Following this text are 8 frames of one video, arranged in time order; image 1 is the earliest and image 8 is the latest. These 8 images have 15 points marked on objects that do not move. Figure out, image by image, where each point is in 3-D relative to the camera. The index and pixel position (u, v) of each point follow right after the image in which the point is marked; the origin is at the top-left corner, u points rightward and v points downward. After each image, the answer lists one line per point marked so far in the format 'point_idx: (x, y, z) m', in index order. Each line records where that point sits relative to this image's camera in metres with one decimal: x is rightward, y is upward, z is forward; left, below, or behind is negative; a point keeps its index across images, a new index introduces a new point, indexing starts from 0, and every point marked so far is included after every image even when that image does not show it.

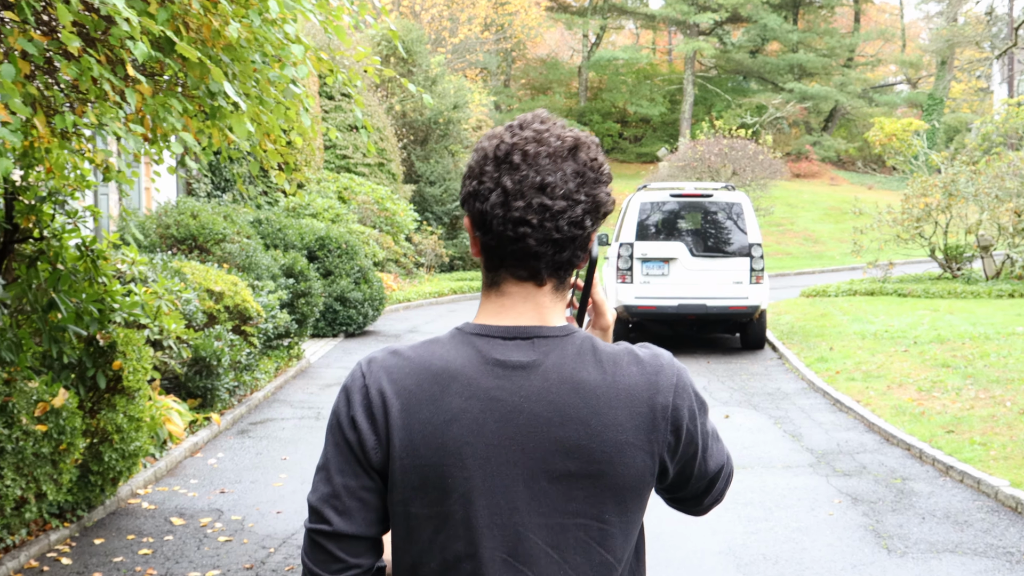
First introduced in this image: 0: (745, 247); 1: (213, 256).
0: (+1.7, +0.3, +11.7) m
1: (-2.0, +0.2, +10.6) m
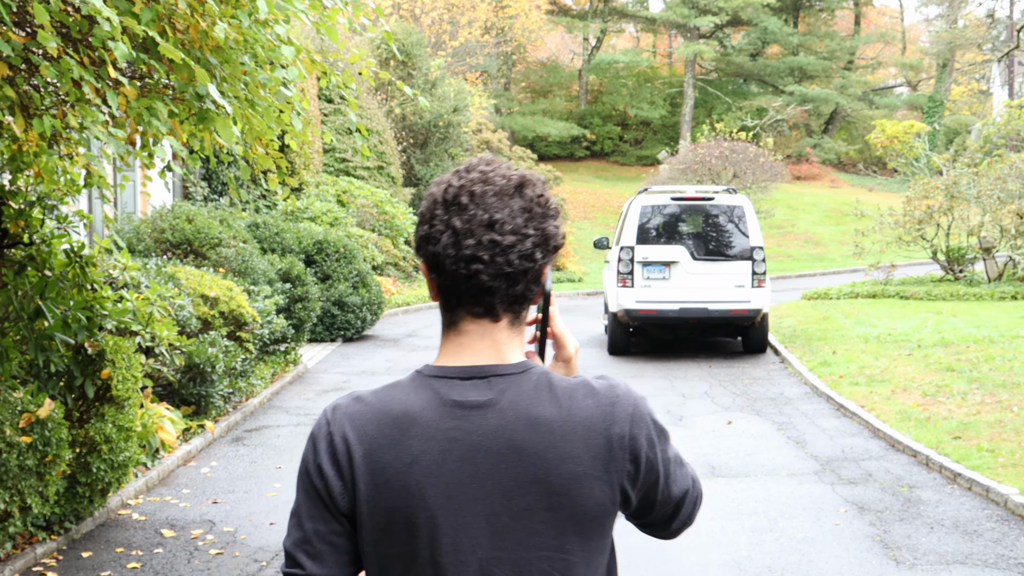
0: (+1.7, +0.3, +11.6) m
1: (-2.0, +0.2, +10.4) m
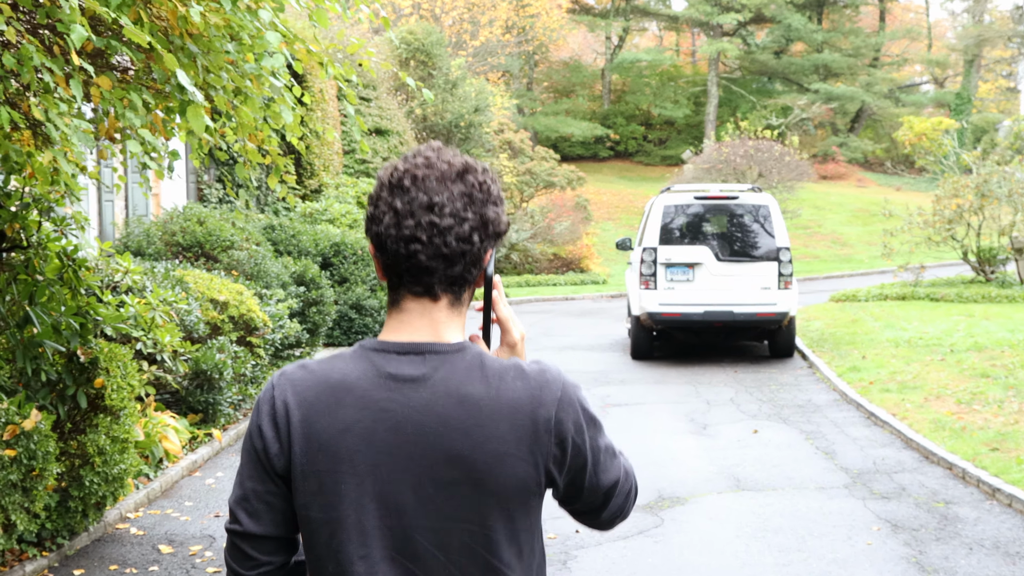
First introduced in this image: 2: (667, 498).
0: (+1.9, +0.3, +11.3) m
1: (-1.9, +0.2, +10.2) m
2: (+0.6, -0.8, +6.1) m
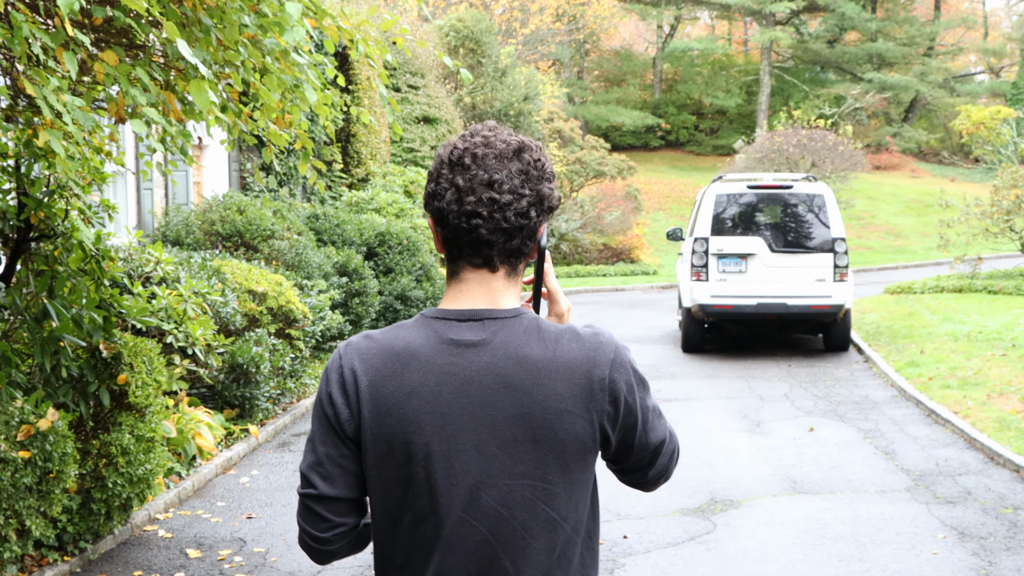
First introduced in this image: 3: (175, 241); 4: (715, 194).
0: (+2.2, +0.3, +10.9) m
1: (-1.6, +0.2, +10.0) m
2: (+0.8, -0.8, +5.8) m
3: (-2.2, +0.3, +10.2) m
4: (+1.5, +0.7, +11.1) m
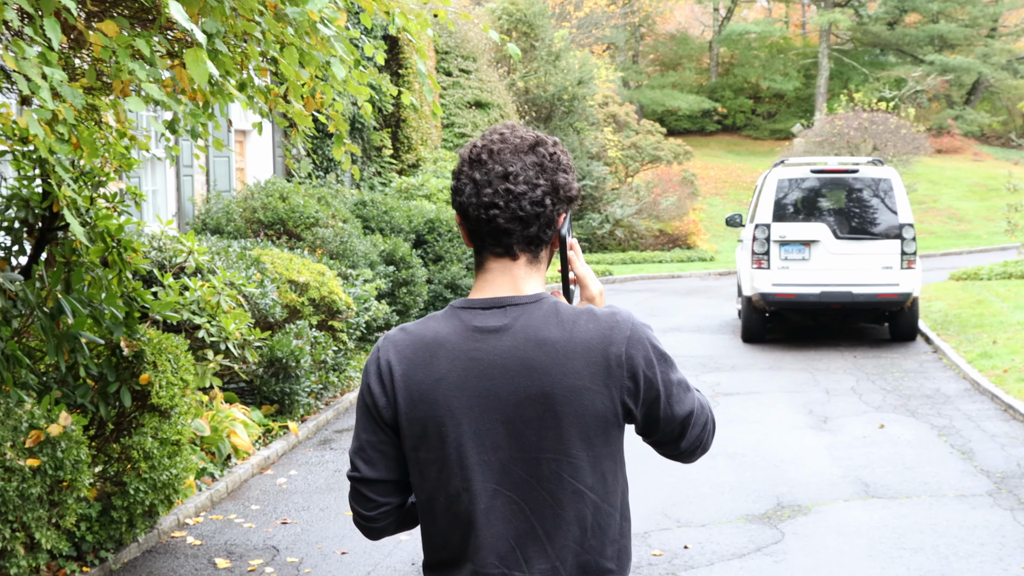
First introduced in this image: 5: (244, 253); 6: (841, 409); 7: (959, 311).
0: (+2.6, +0.4, +10.4) m
1: (-1.3, +0.3, +9.6) m
2: (+0.9, -0.8, +5.4) m
3: (-1.9, +0.4, +9.9) m
4: (+1.8, +0.8, +10.7) m
5: (-1.4, +0.2, +7.9) m
6: (+1.6, -0.6, +7.8) m
7: (+3.6, -0.2, +12.5) m
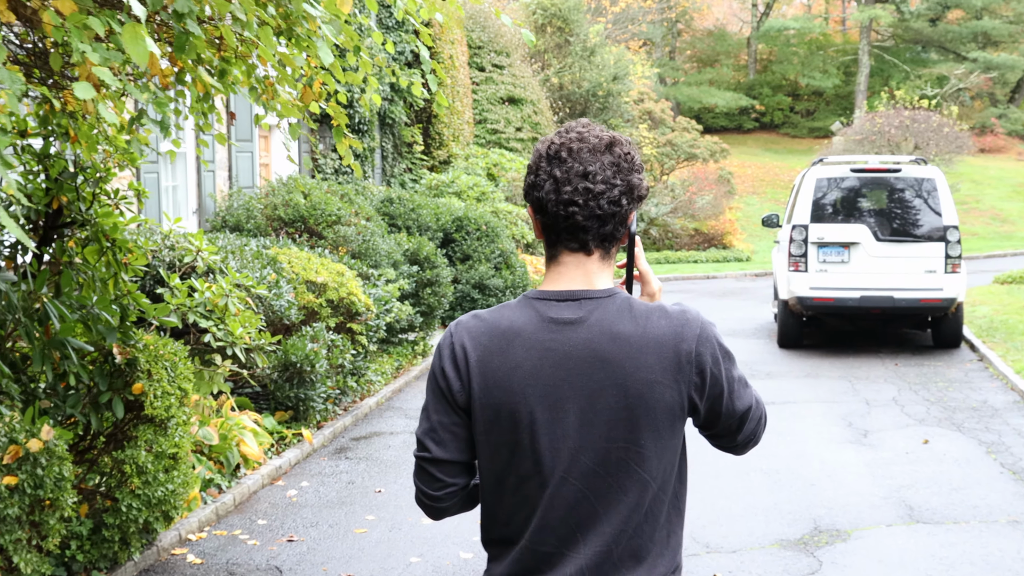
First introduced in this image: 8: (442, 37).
0: (+2.8, +0.4, +10.0) m
1: (-1.1, +0.3, +9.3) m
2: (+1.0, -0.8, +5.0) m
3: (-1.7, +0.4, +9.6) m
4: (+2.0, +0.7, +10.3) m
5: (-1.2, +0.2, +7.6) m
6: (+1.8, -0.6, +7.4) m
7: (+3.8, -0.2, +12.1) m
8: (-0.9, +3.1, +19.3) m
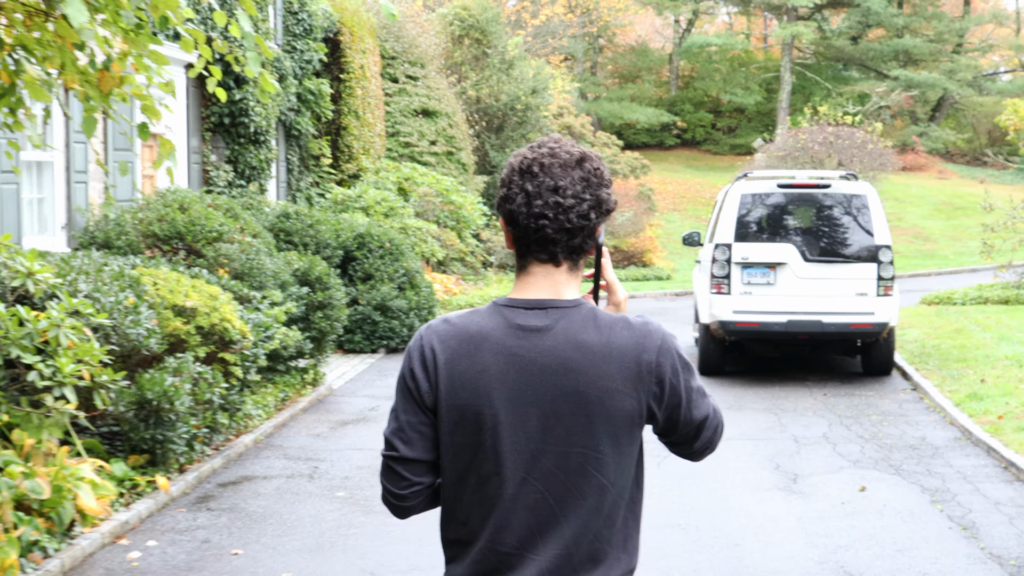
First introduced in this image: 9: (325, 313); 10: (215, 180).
0: (+2.2, +0.2, +9.4) m
1: (-1.7, +0.2, +8.5) m
2: (+0.7, -0.9, +4.2) m
3: (-2.3, +0.3, +8.7) m
4: (+1.4, +0.6, +9.6) m
5: (-1.7, +0.1, +6.7) m
6: (+1.3, -0.8, +6.7) m
7: (+3.1, -0.4, +11.4) m
8: (-1.9, +2.9, +18.4) m
9: (-1.1, -0.2, +9.2) m
10: (-2.6, +0.9, +13.5) m
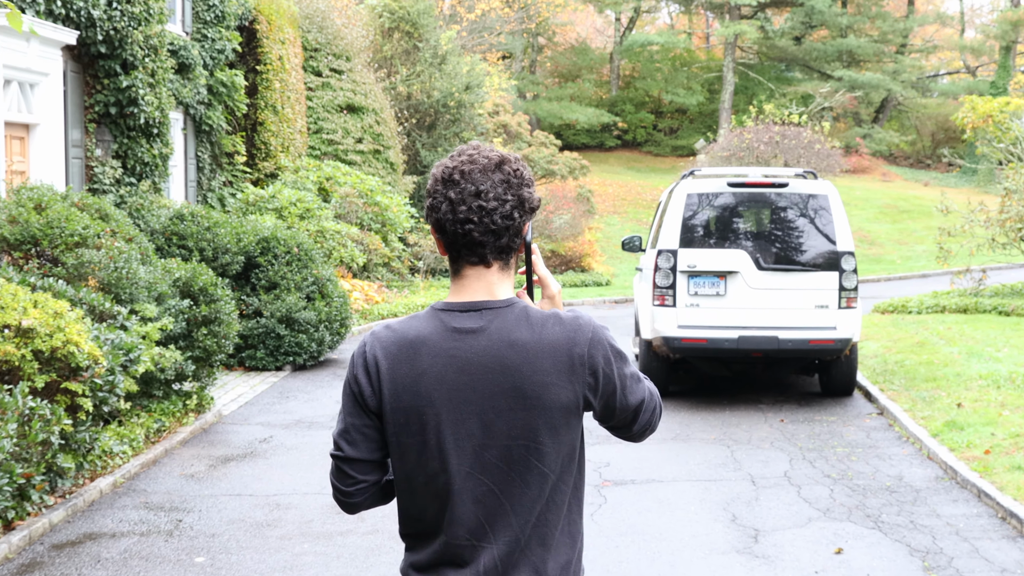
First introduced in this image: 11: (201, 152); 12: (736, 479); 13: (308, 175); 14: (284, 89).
0: (+1.7, +0.2, +8.3) m
1: (-2.1, +0.1, +7.3) m
2: (+0.4, -0.9, +3.1) m
3: (-2.7, +0.2, +7.5) m
4: (+0.9, +0.5, +8.5) m
5: (-2.0, 0.0, +5.5) m
6: (+0.9, -0.8, +5.6) m
7: (+2.6, -0.5, +10.4) m
8: (-2.7, +2.8, +17.2) m
9: (-1.5, -0.2, +8.0) m
10: (-3.2, +0.9, +12.2) m
11: (-3.1, +1.4, +15.7) m
12: (+0.9, -0.8, +6.3) m
13: (-2.2, +1.3, +17.2) m
14: (-2.6, +2.3, +17.8) m
